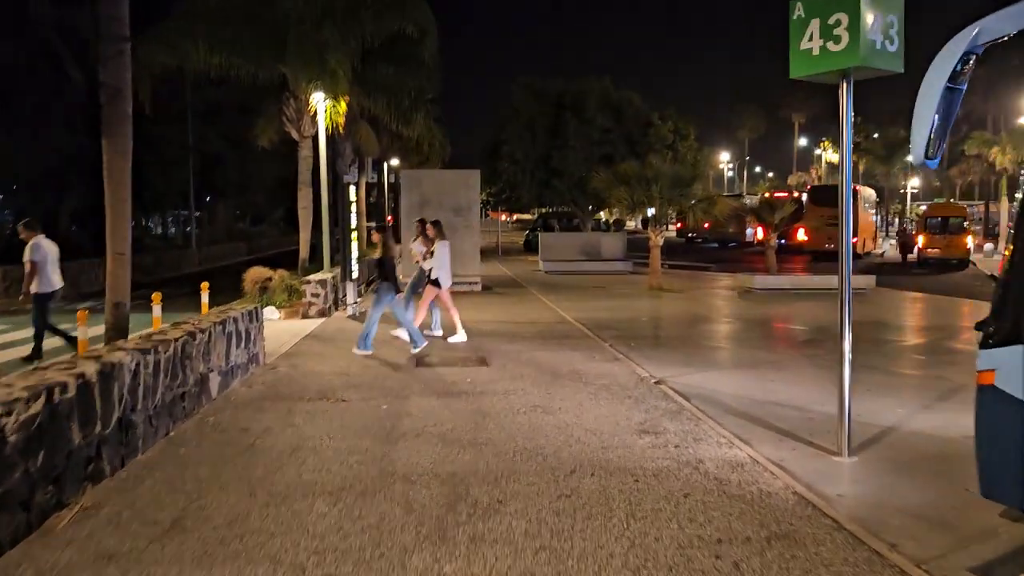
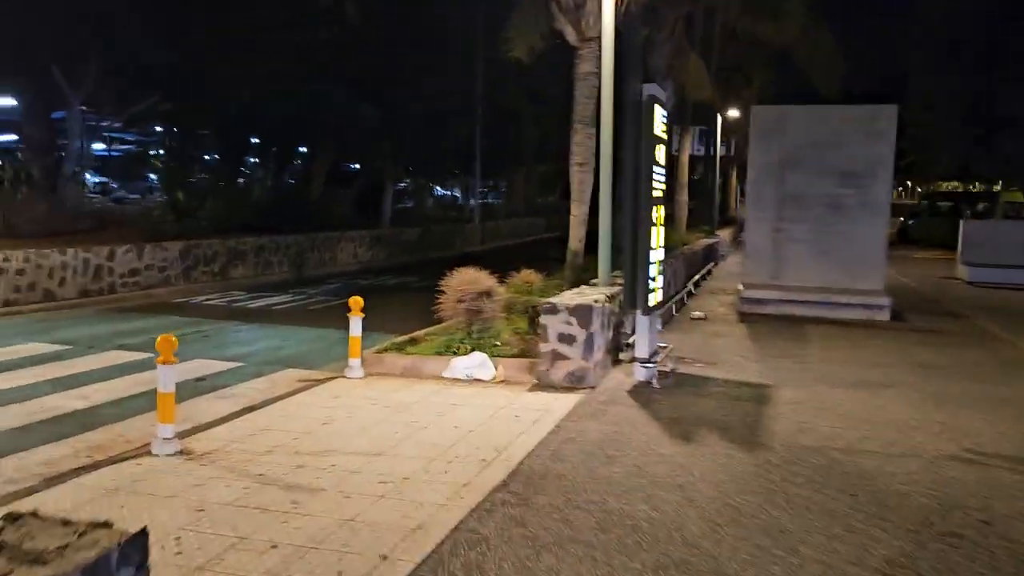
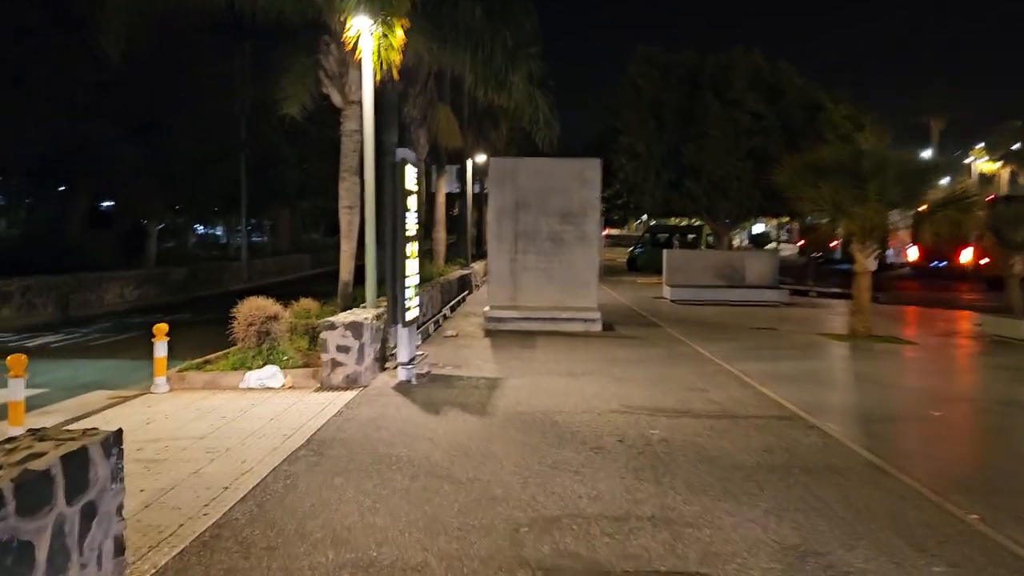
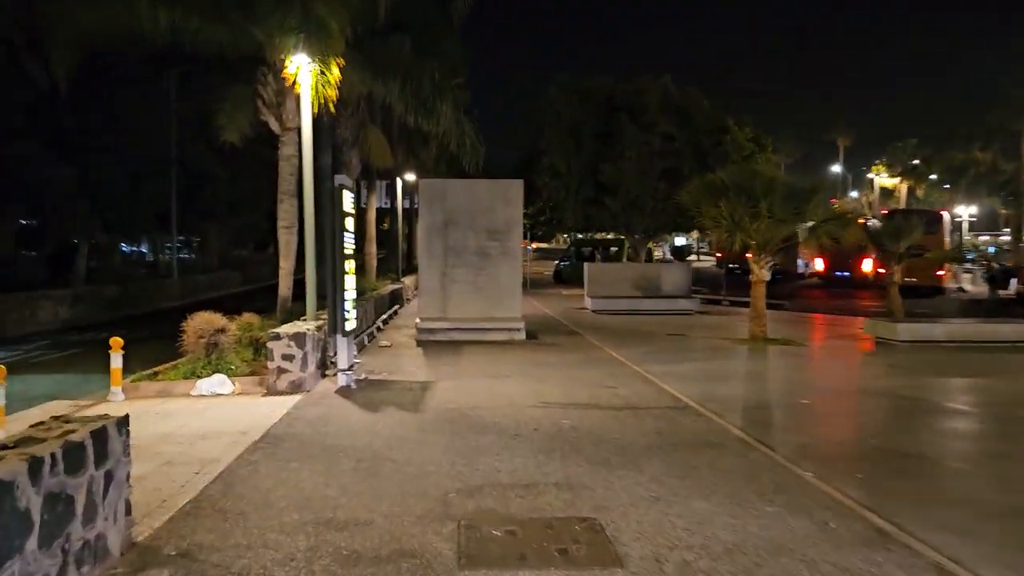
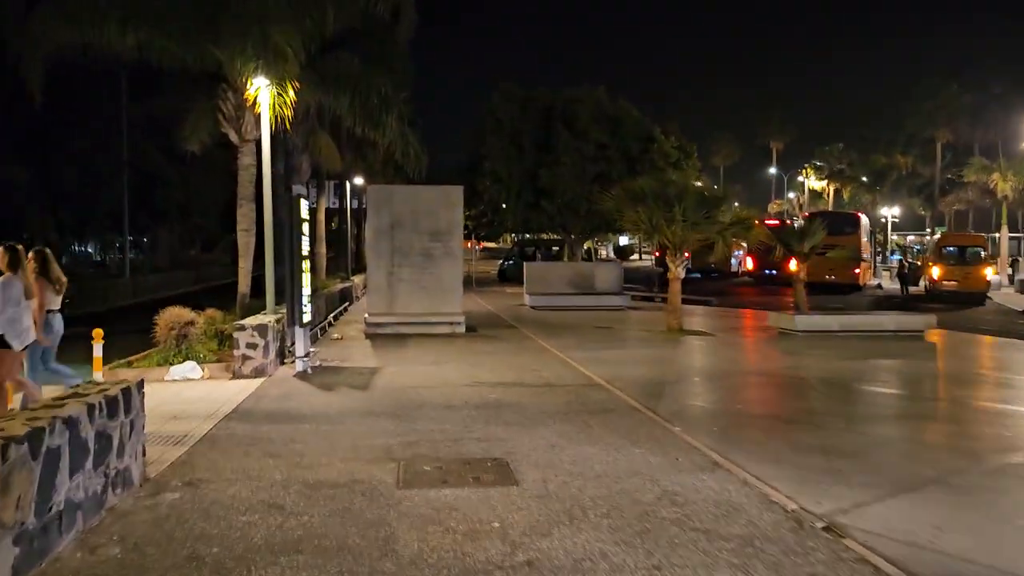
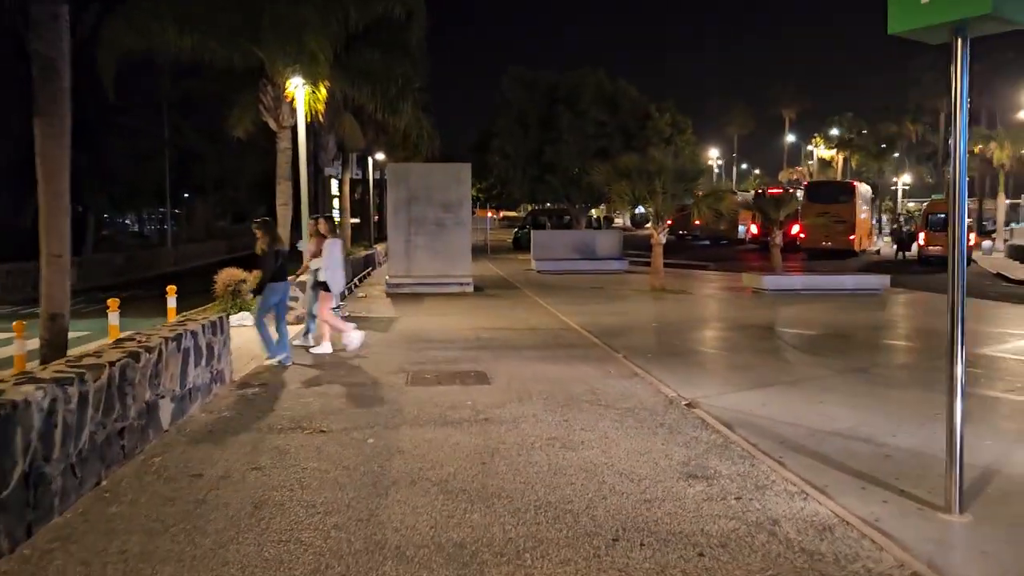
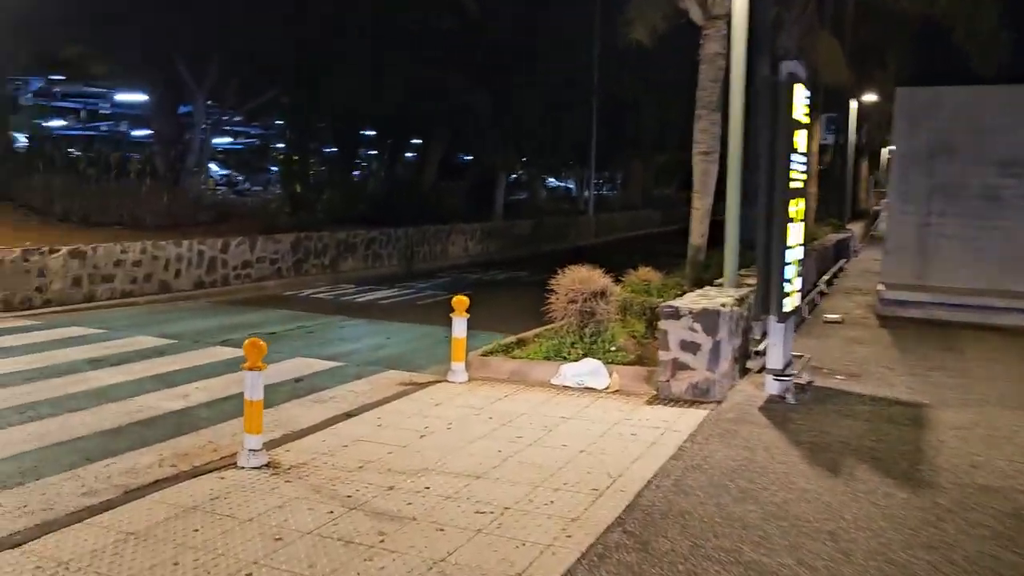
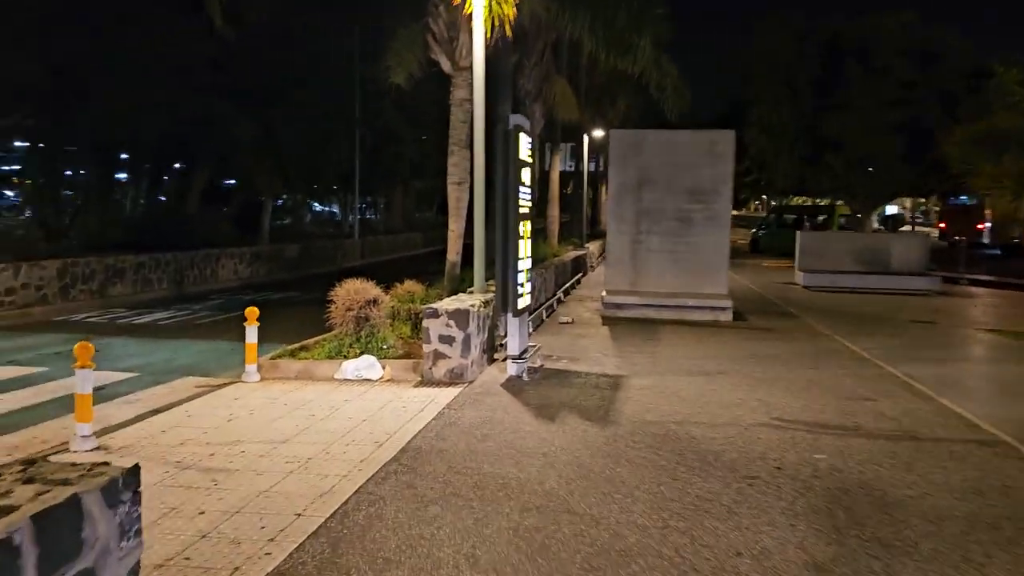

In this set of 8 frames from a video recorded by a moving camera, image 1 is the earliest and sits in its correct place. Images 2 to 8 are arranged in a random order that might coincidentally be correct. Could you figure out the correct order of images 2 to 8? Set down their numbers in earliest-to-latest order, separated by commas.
6, 5, 4, 3, 8, 2, 7
